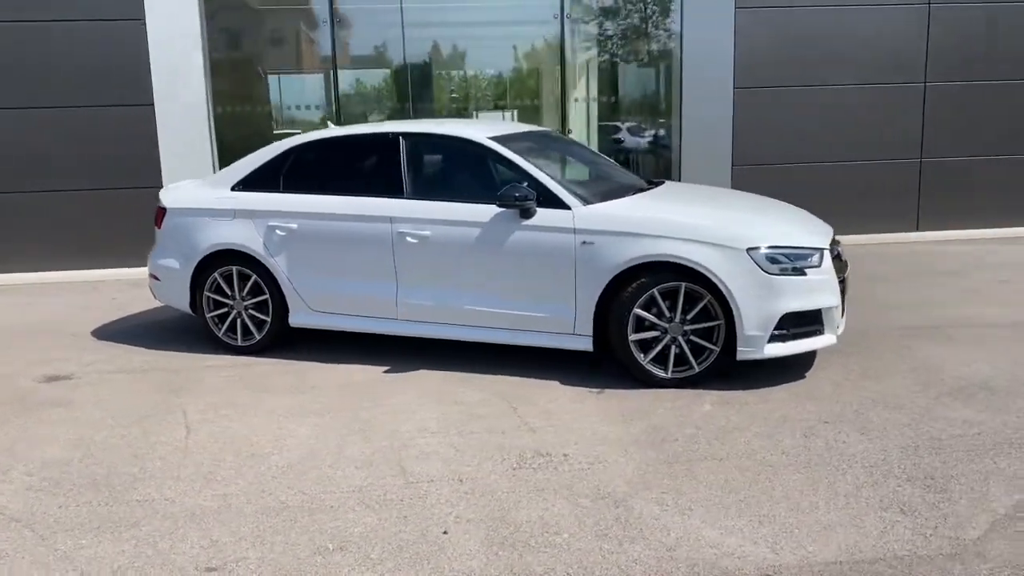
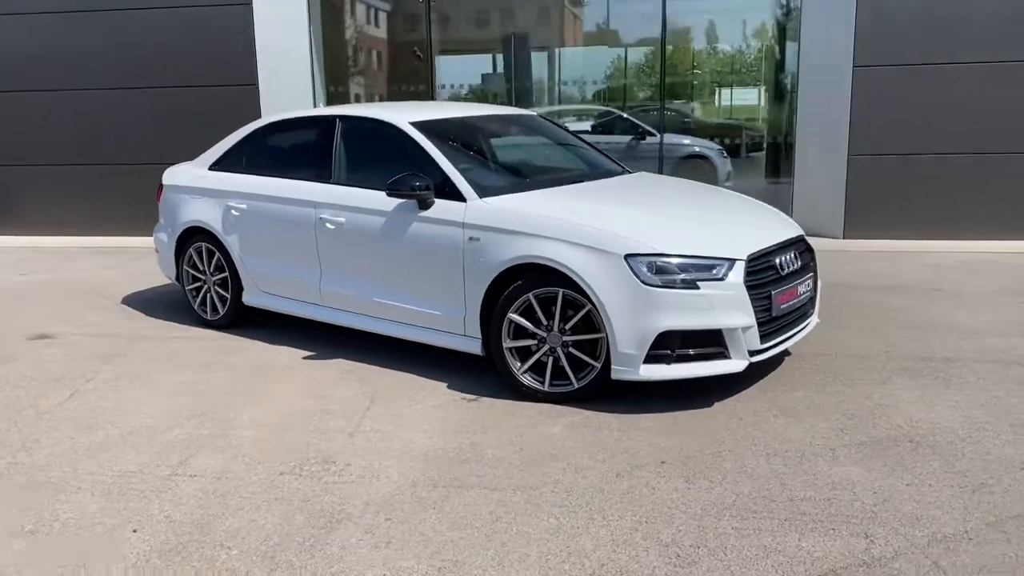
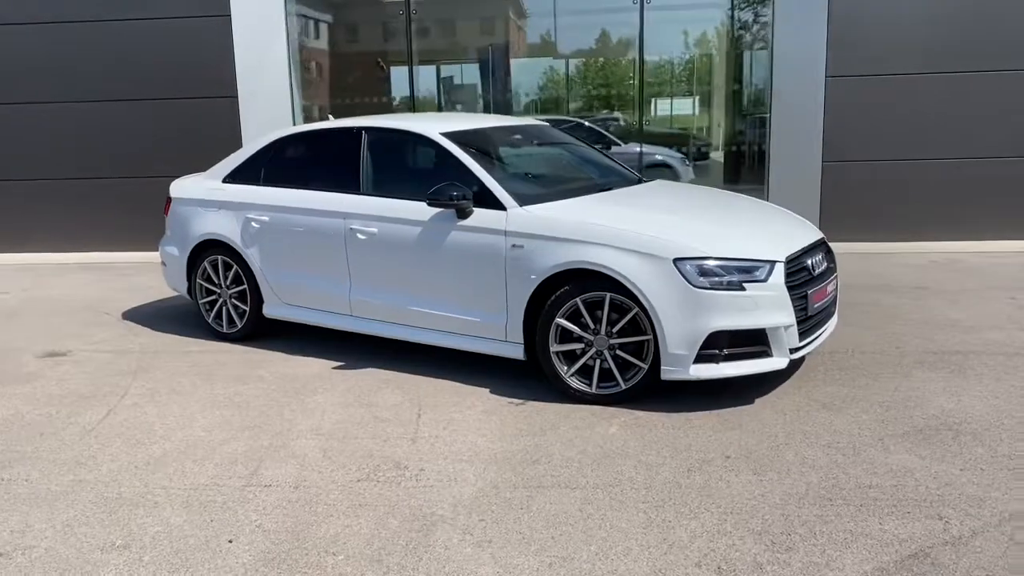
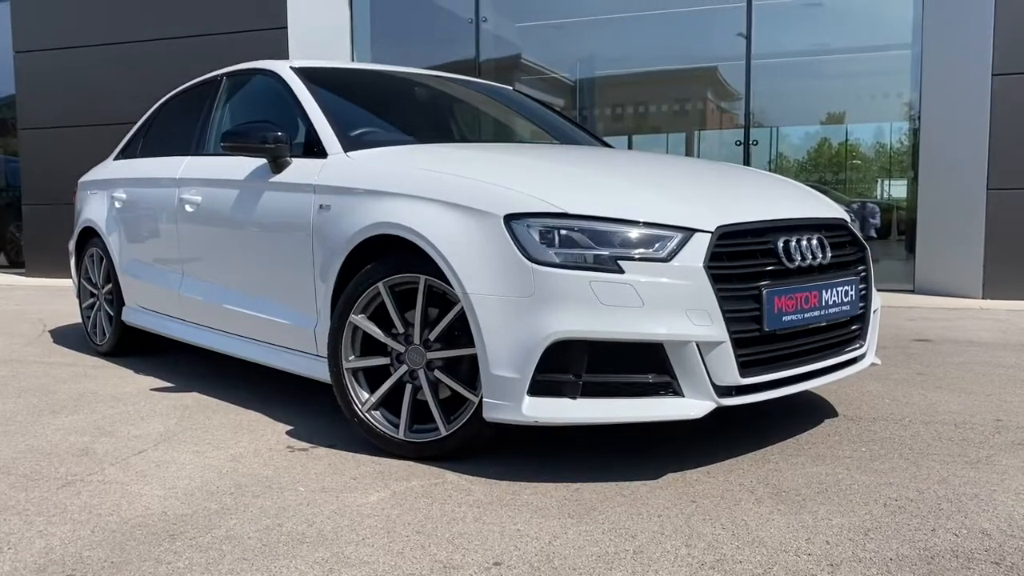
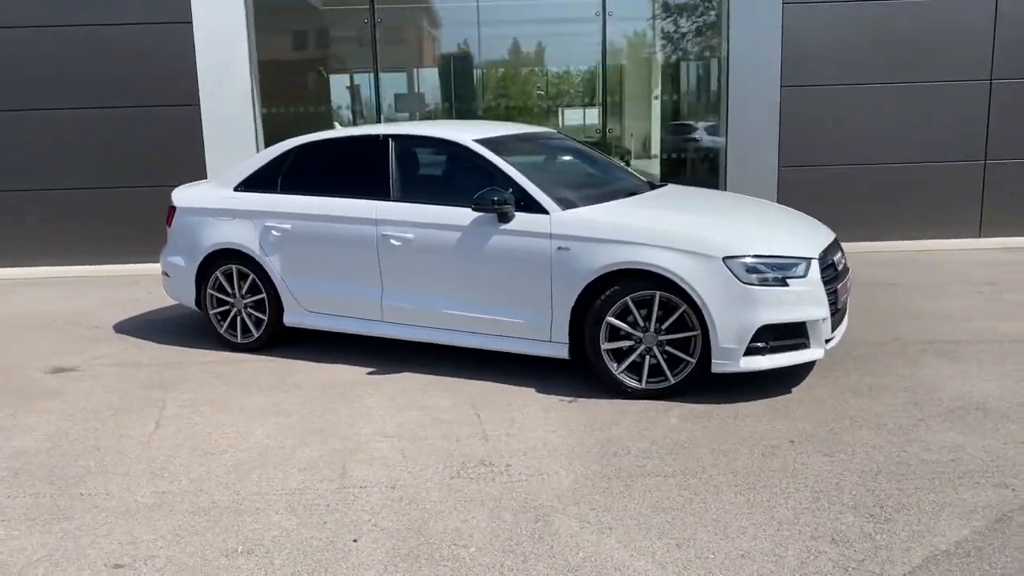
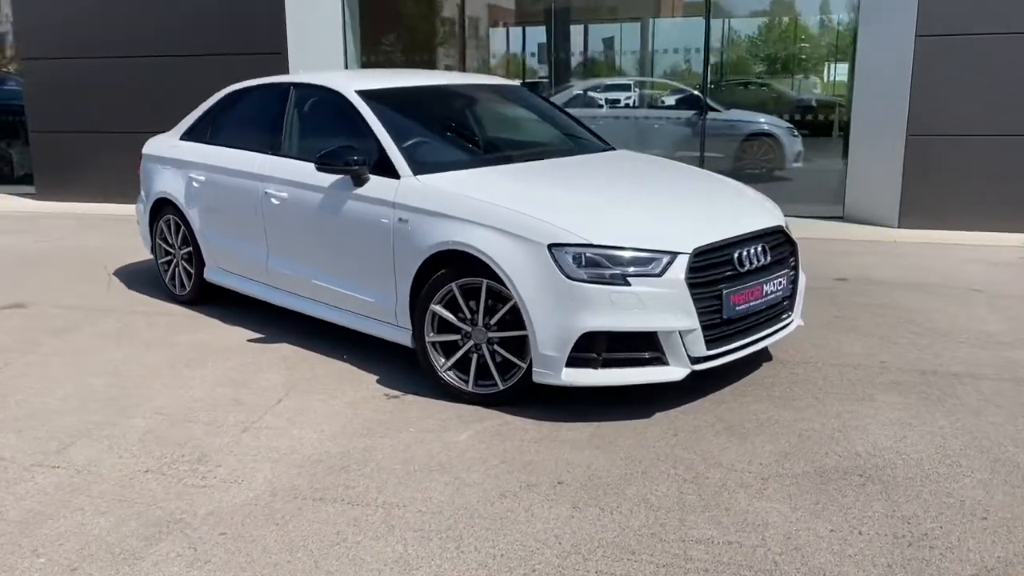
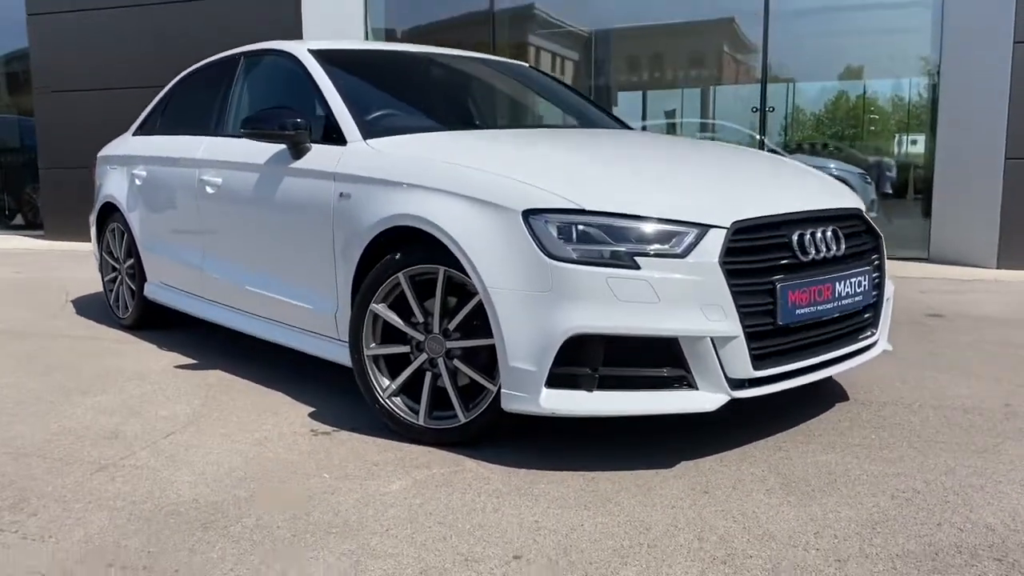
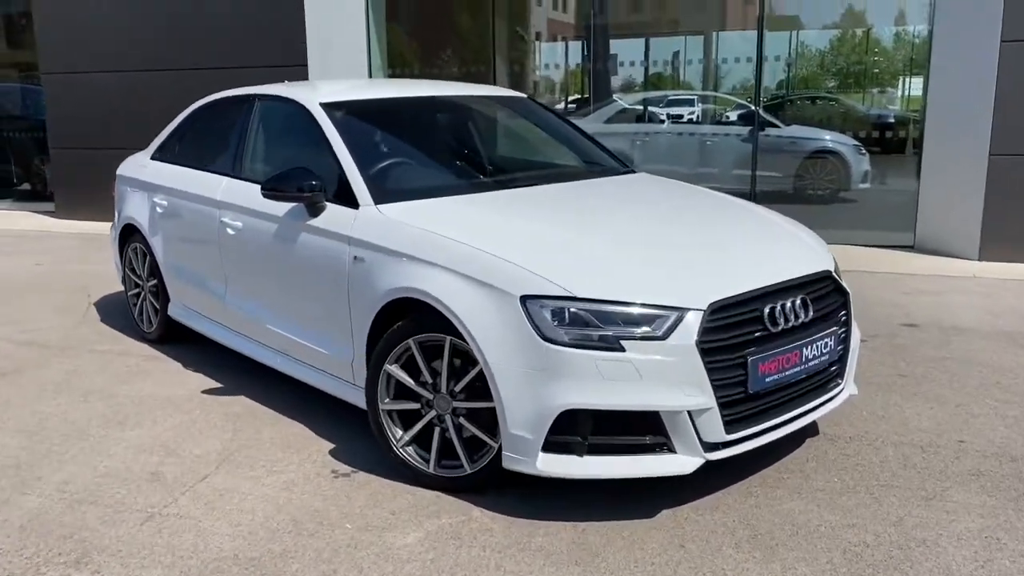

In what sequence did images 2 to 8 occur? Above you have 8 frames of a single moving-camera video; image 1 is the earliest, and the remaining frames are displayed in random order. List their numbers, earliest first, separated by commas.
5, 3, 2, 6, 8, 7, 4
